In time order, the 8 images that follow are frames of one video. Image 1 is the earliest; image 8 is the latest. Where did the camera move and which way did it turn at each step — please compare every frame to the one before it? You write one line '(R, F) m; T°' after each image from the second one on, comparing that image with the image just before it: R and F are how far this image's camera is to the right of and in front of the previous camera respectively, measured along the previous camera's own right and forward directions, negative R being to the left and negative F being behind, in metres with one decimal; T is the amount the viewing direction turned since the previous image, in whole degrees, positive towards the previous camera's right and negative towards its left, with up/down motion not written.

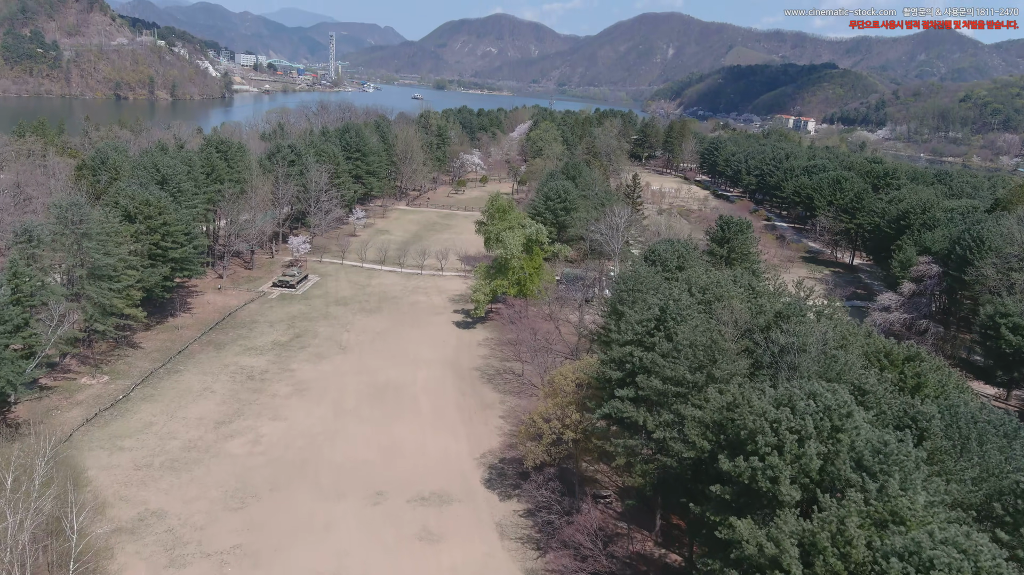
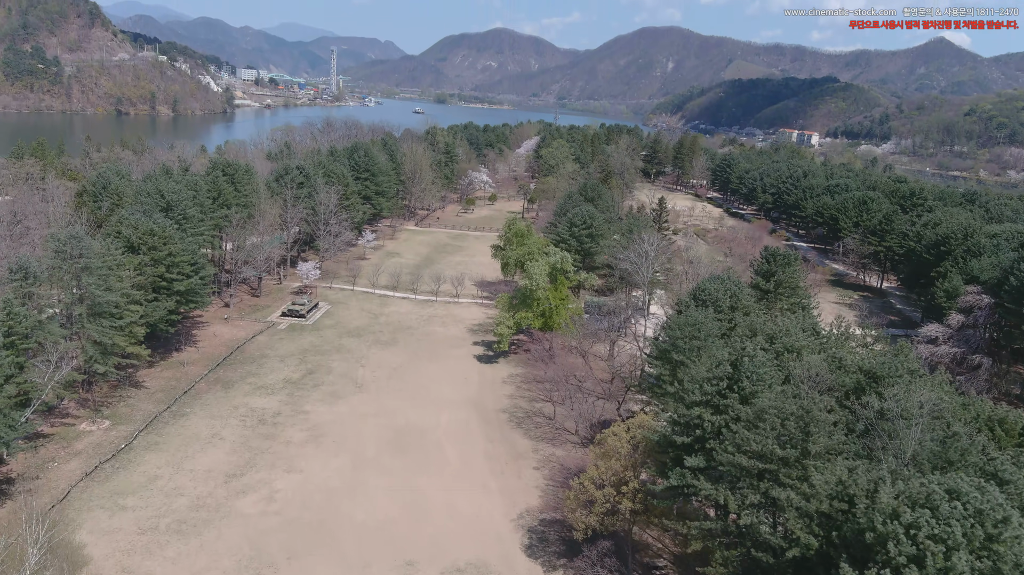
(-0.9, +1.7) m; 0°
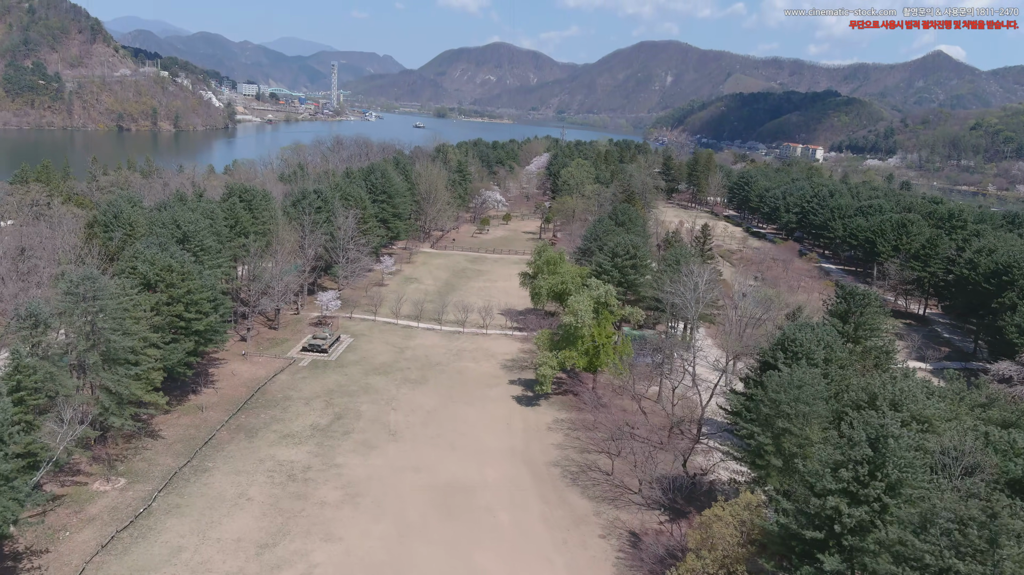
(-1.5, +2.0) m; 0°
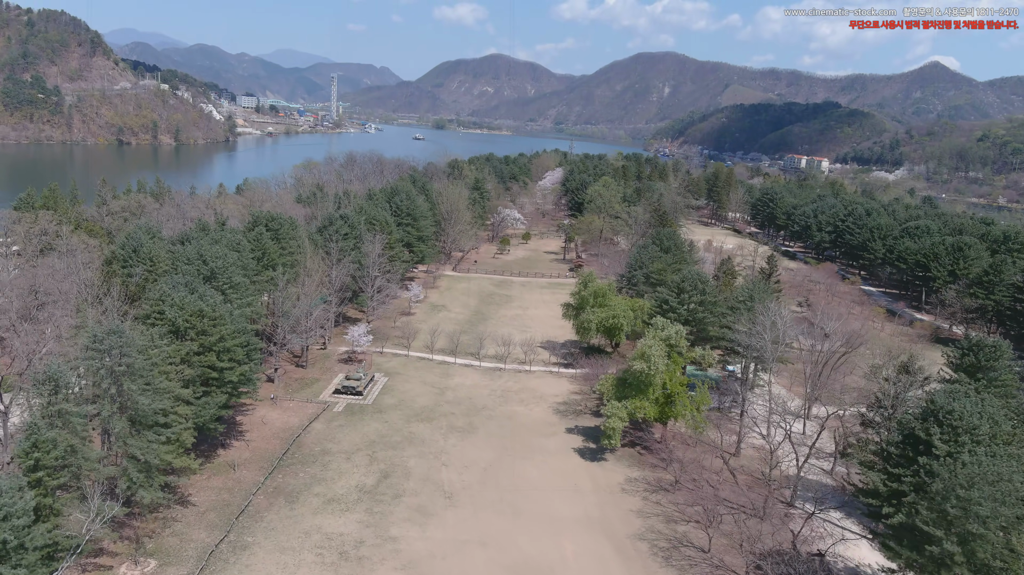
(-2.1, +2.6) m; 0°
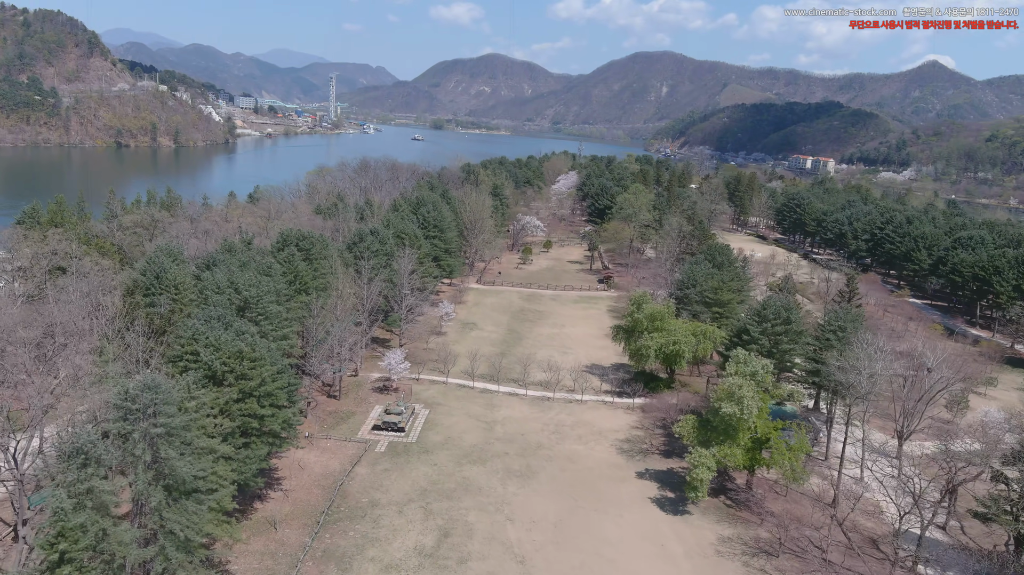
(-2.1, +2.7) m; 0°
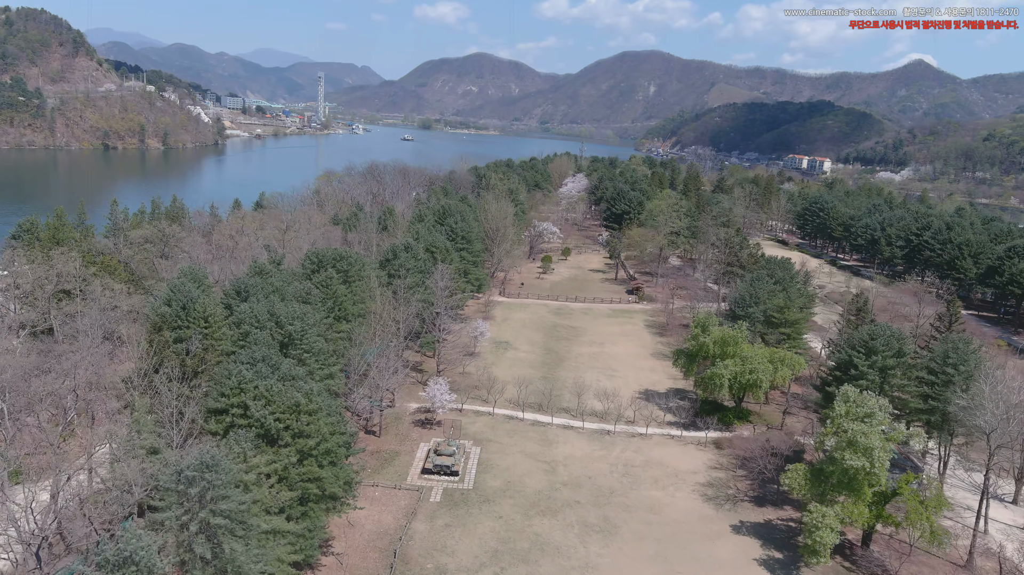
(-2.5, +3.0) m; +1°
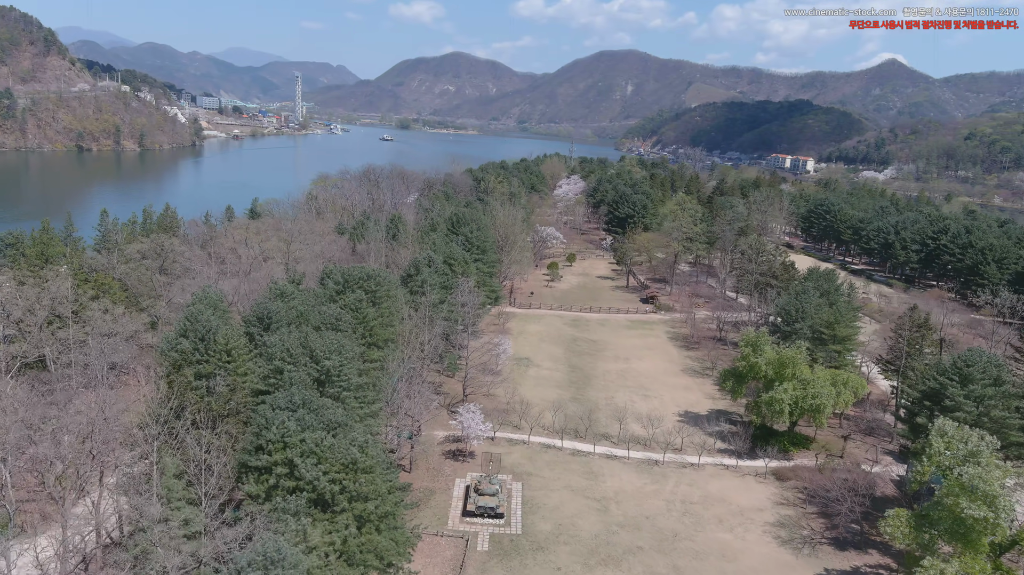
(-2.1, +2.3) m; +2°
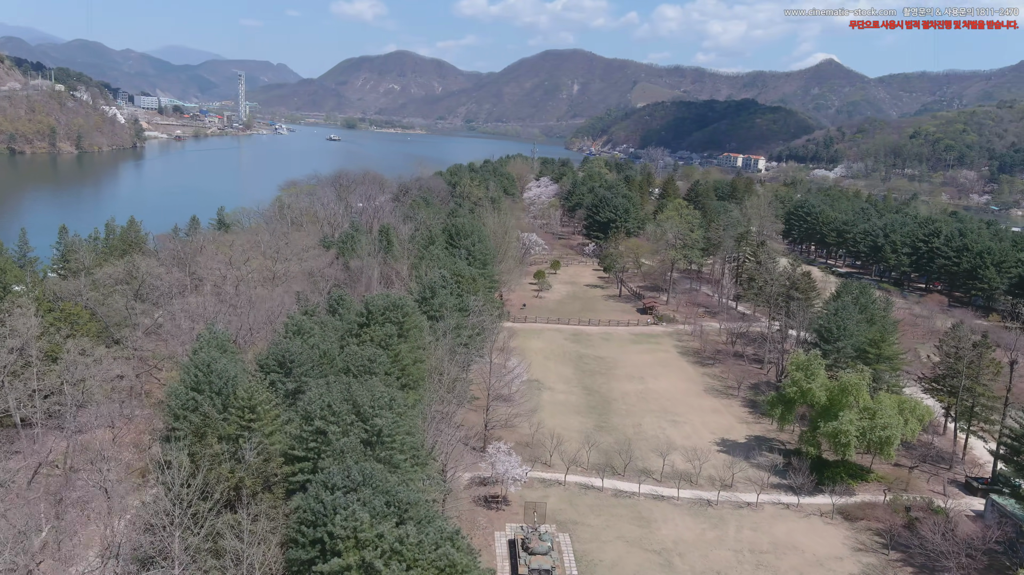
(-2.7, +2.9) m; +4°
